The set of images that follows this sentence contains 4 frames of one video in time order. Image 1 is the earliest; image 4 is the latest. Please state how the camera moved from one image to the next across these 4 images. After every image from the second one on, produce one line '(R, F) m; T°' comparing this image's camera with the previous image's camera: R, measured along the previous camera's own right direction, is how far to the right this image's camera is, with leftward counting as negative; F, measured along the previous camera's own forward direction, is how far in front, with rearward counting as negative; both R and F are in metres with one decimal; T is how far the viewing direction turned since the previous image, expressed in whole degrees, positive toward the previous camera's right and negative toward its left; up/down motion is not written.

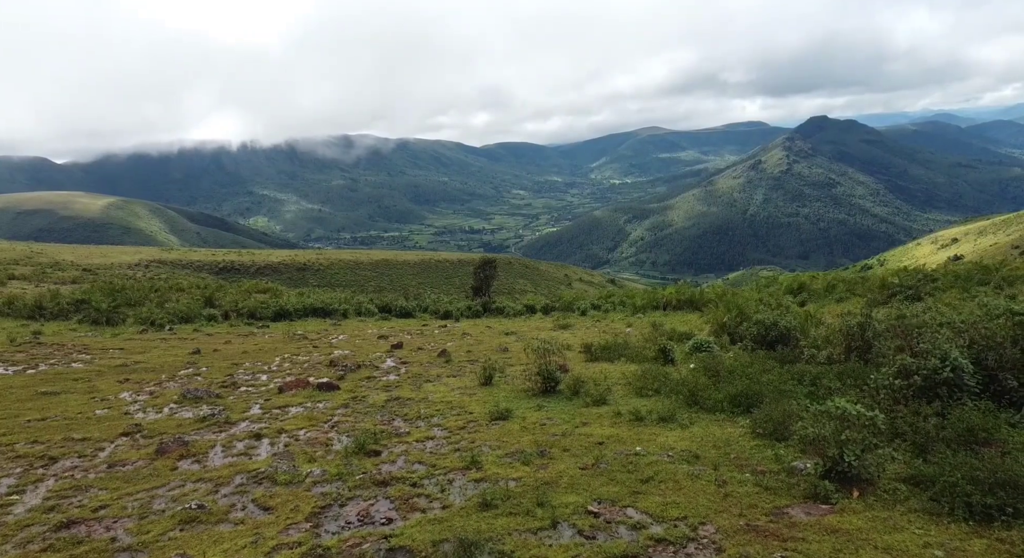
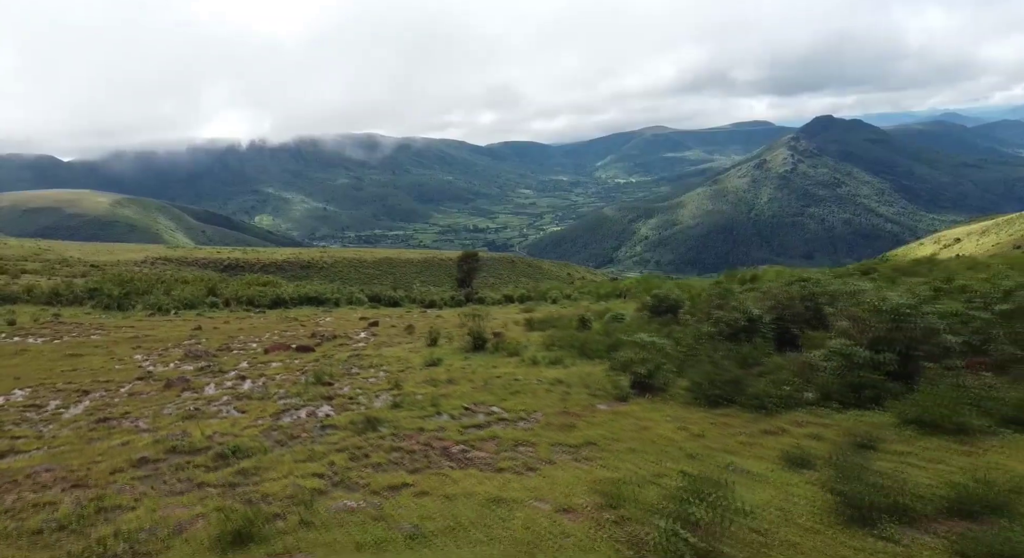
(+2.6, -4.8) m; 0°
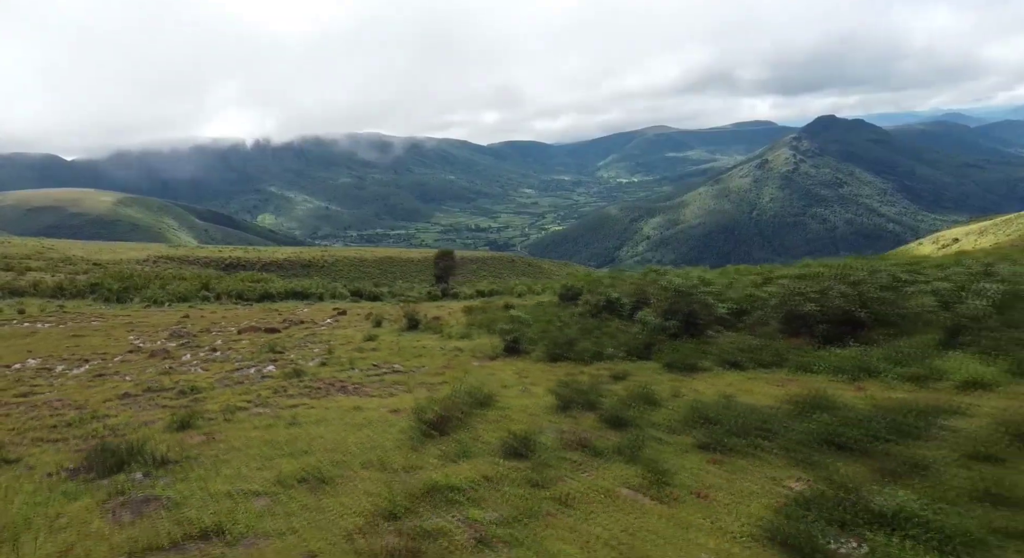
(+3.3, -4.8) m; 0°
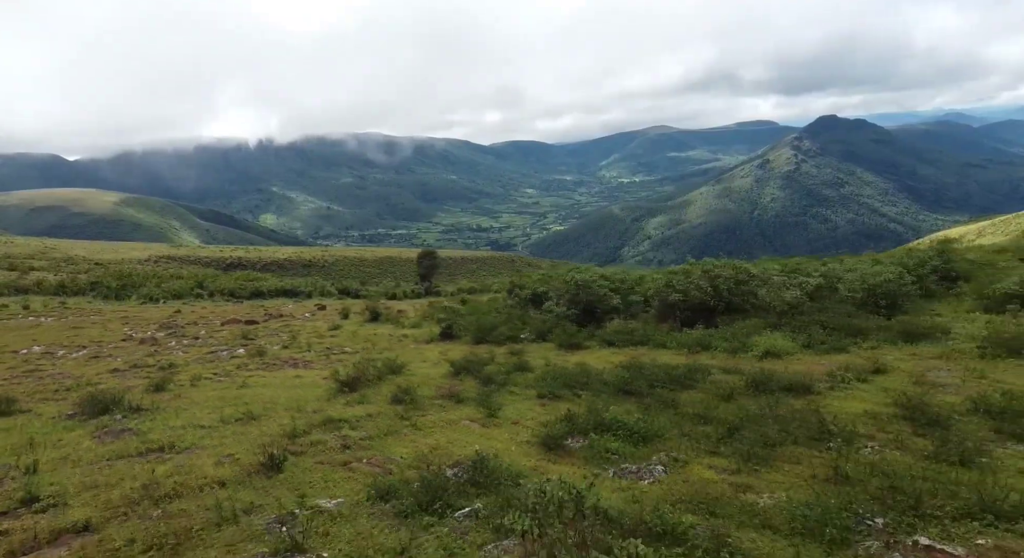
(+2.5, -3.5) m; 0°
